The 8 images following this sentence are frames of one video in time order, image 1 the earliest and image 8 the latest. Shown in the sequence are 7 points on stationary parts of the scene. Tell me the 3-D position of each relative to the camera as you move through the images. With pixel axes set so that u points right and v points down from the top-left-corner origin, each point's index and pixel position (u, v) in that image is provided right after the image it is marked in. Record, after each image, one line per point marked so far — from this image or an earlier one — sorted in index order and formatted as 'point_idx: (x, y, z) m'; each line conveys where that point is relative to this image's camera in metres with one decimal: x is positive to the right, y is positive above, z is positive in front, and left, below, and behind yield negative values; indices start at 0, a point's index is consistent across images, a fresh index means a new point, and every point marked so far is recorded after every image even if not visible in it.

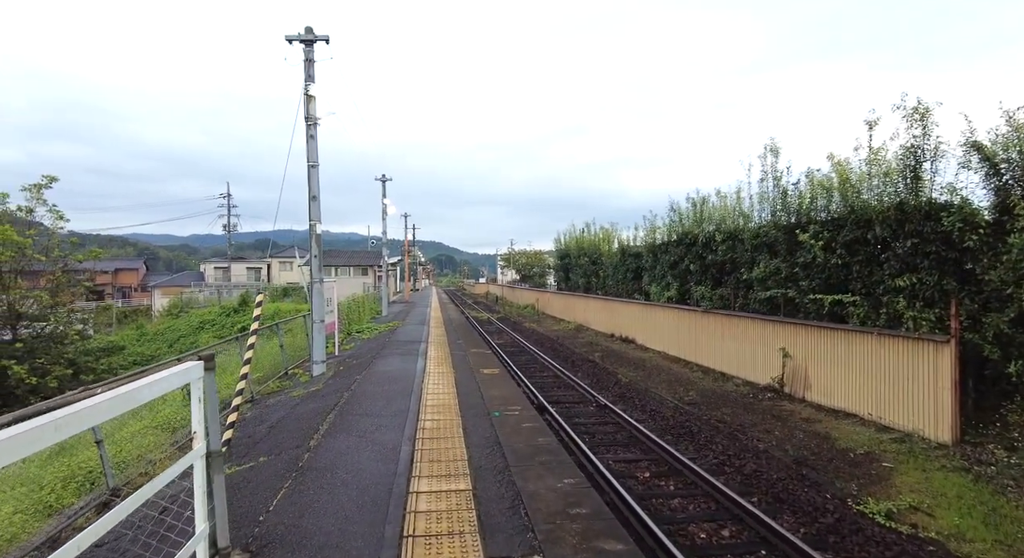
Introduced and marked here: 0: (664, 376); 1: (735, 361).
0: (+3.3, -2.2, +10.9) m
1: (+4.6, -1.7, +10.4) m
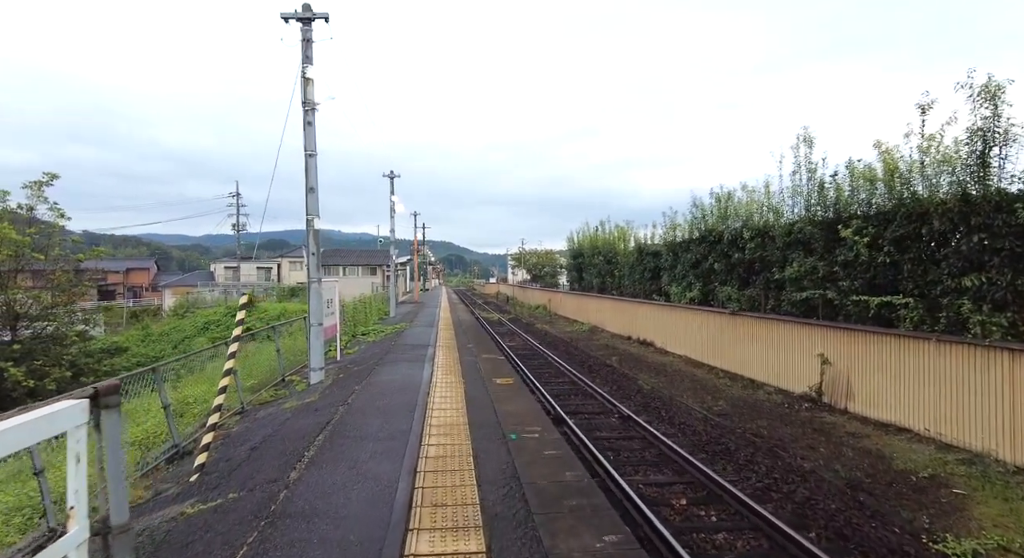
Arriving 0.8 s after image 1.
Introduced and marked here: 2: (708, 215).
0: (+3.5, -2.2, +10.2) m
1: (+4.9, -1.7, +9.7) m
2: (+5.1, +1.7, +13.0) m
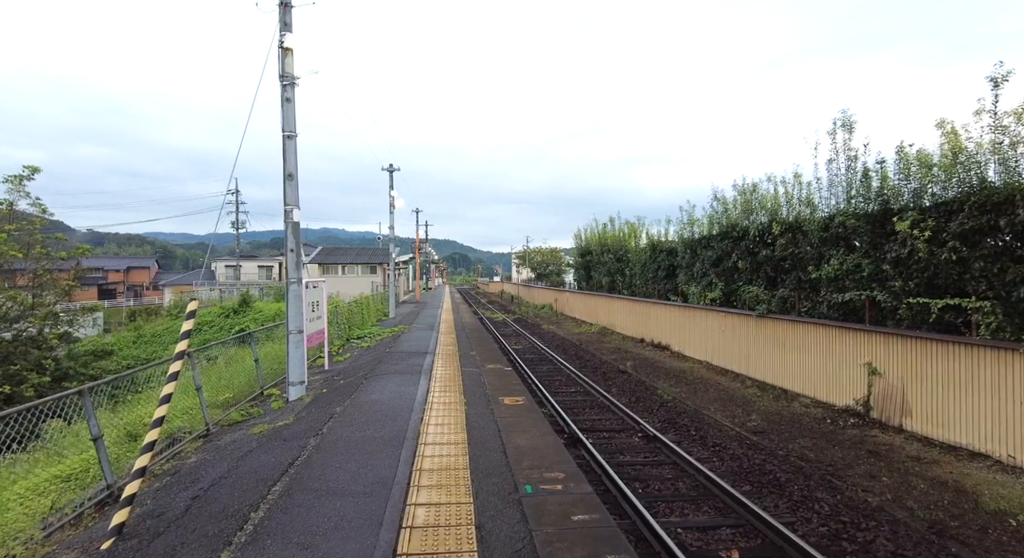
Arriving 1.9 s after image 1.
0: (+3.7, -2.1, +9.3) m
1: (+5.0, -1.7, +8.7) m
2: (+5.2, +1.7, +12.1) m
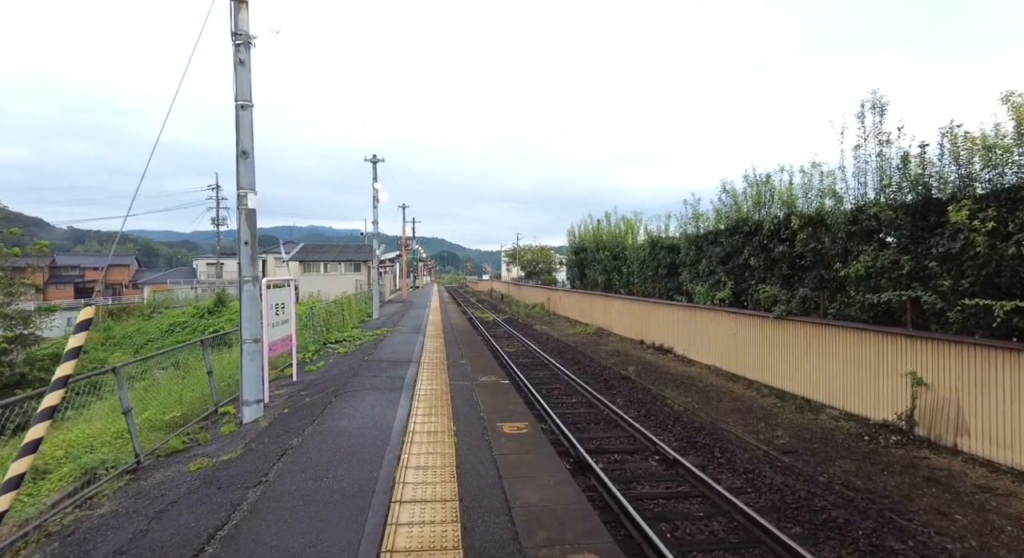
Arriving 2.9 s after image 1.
0: (+3.6, -2.1, +8.4) m
1: (+4.9, -1.7, +7.9) m
2: (+5.1, +1.7, +11.2) m
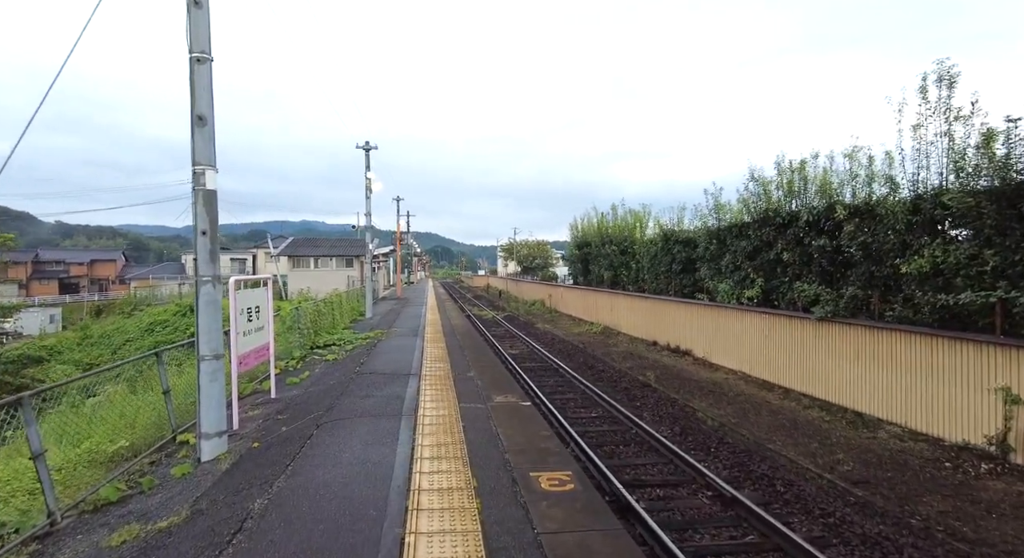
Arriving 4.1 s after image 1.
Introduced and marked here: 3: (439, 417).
0: (+3.8, -2.1, +7.4) m
1: (+5.1, -1.6, +6.9) m
2: (+5.2, +1.8, +10.2) m
3: (-0.7, -1.3, +4.8) m
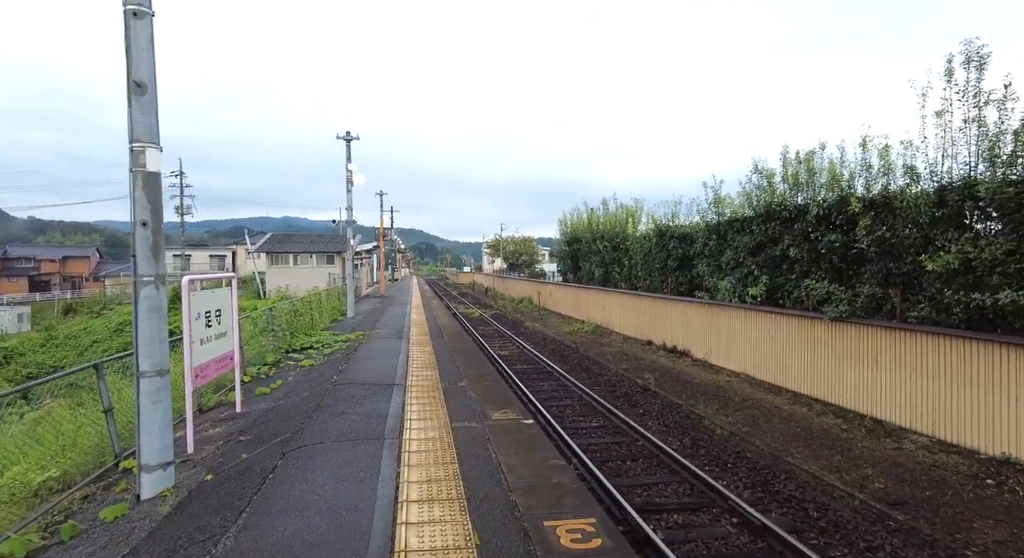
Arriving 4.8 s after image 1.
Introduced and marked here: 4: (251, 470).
0: (+3.7, -2.1, +6.9) m
1: (+5.0, -1.6, +6.4) m
2: (+5.1, +1.8, +9.7) m
3: (-0.7, -1.3, +4.1) m
4: (-1.9, -1.3, +3.7) m
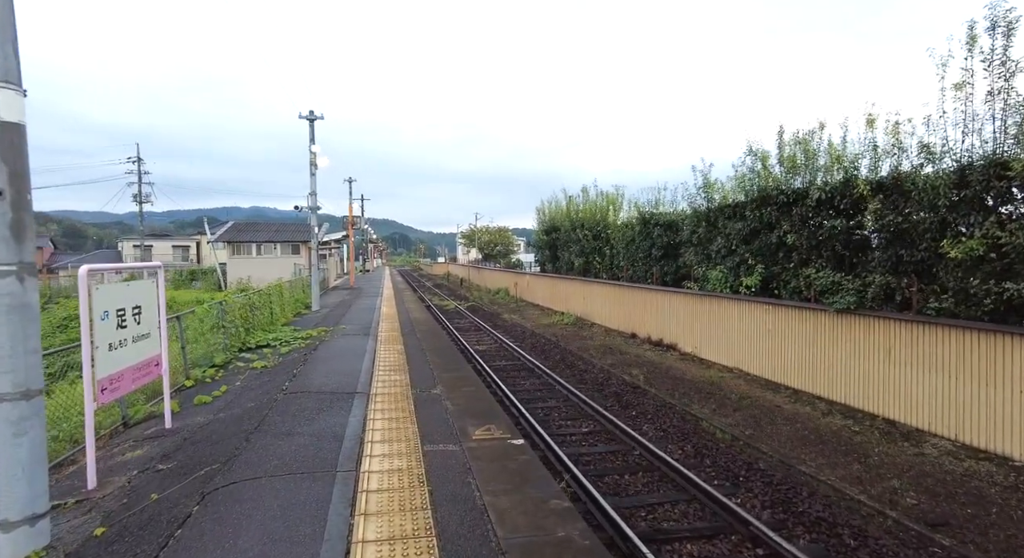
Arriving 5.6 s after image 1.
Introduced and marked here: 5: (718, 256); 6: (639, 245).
0: (+3.5, -1.9, +6.3) m
1: (+4.8, -1.5, +5.9) m
2: (+4.7, +2.0, +9.1) m
3: (-0.8, -1.2, +3.3) m
4: (-1.9, -1.3, +2.8) m
5: (+4.2, +0.5, +10.4) m
6: (+3.5, +0.9, +13.8) m
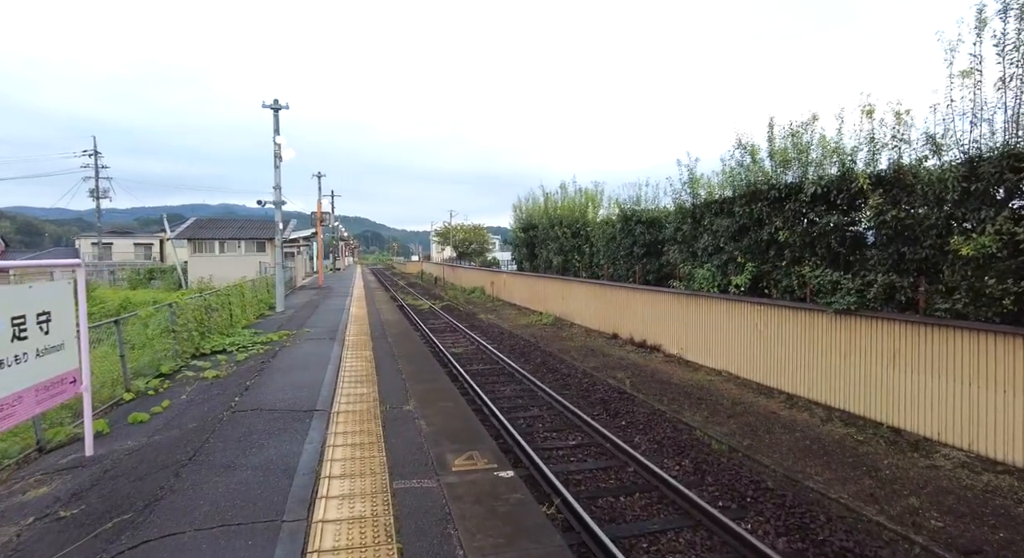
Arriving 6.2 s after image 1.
0: (+3.3, -1.9, +5.9) m
1: (+4.6, -1.5, +5.6) m
2: (+4.3, +2.0, +8.7) m
3: (-0.8, -1.2, +2.7) m
4: (-2.0, -1.3, +2.1) m
5: (+3.8, +0.5, +10.0) m
6: (+2.9, +1.0, +13.4) m
